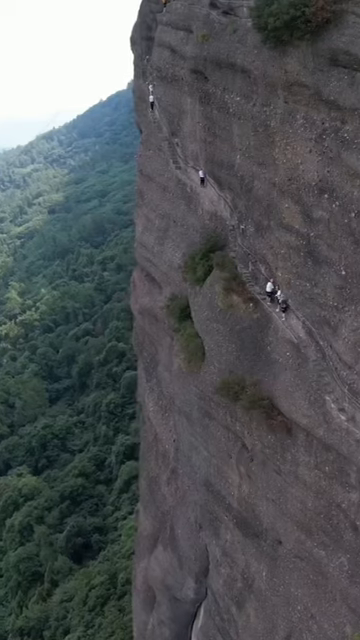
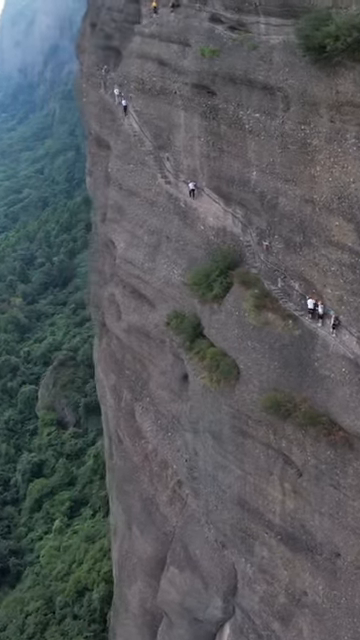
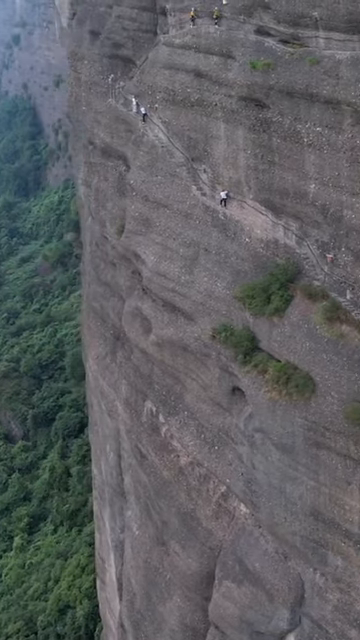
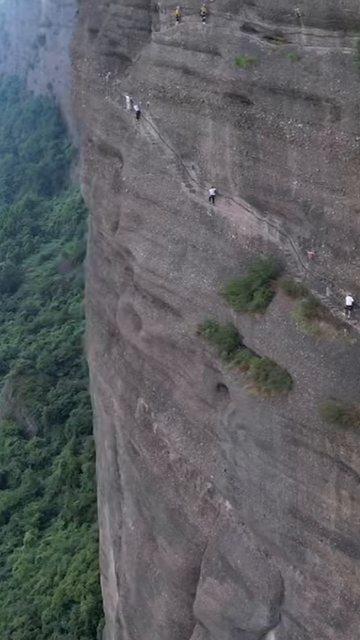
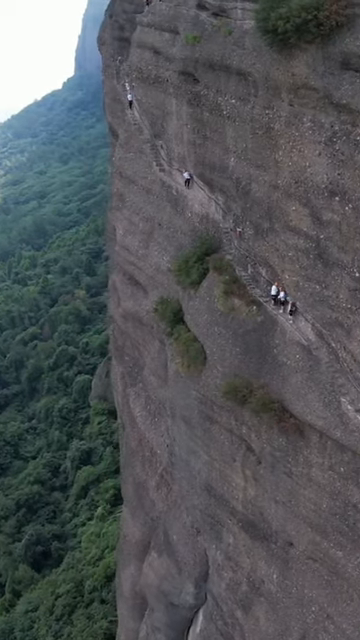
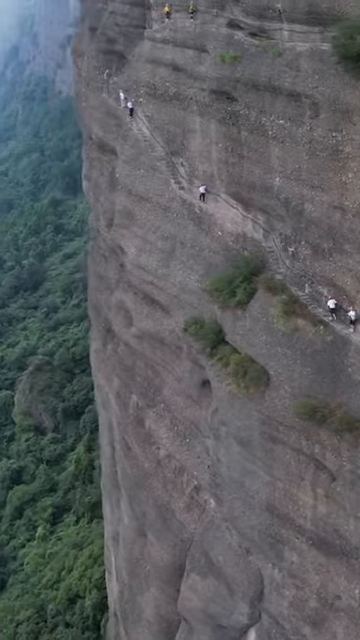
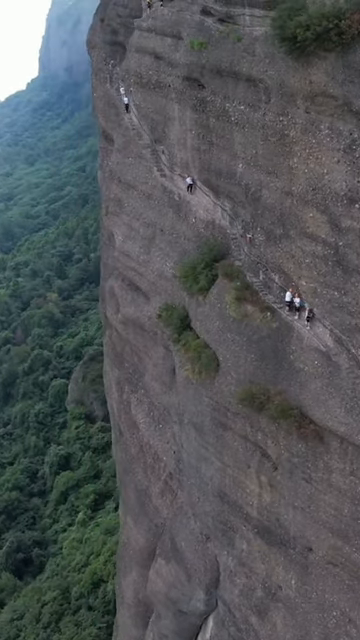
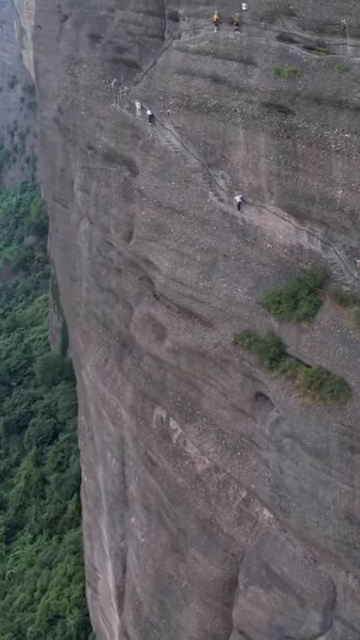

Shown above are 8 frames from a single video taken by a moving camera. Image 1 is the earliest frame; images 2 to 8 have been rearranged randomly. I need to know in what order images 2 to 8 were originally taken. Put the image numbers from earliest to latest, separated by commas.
5, 7, 2, 6, 4, 3, 8
